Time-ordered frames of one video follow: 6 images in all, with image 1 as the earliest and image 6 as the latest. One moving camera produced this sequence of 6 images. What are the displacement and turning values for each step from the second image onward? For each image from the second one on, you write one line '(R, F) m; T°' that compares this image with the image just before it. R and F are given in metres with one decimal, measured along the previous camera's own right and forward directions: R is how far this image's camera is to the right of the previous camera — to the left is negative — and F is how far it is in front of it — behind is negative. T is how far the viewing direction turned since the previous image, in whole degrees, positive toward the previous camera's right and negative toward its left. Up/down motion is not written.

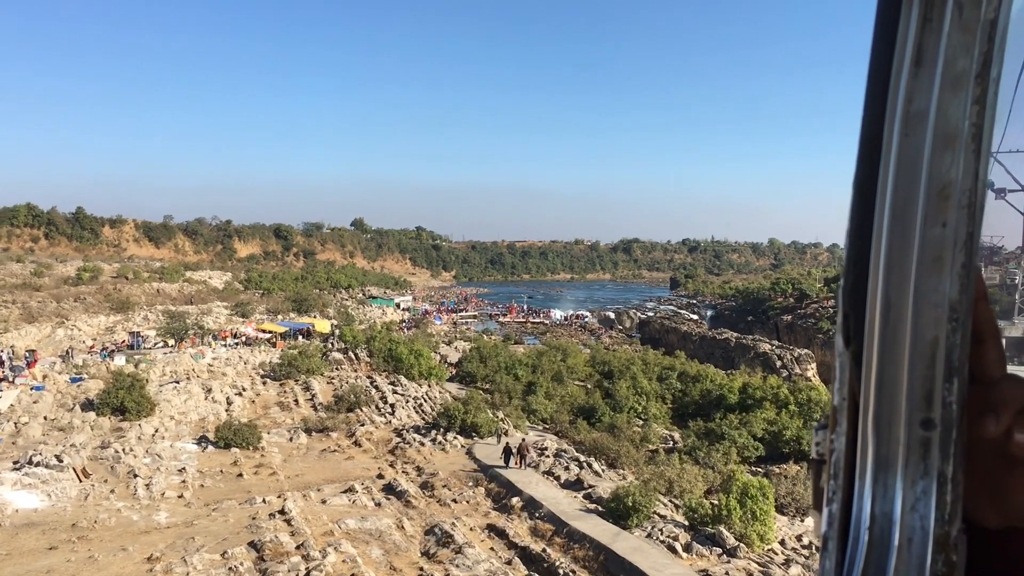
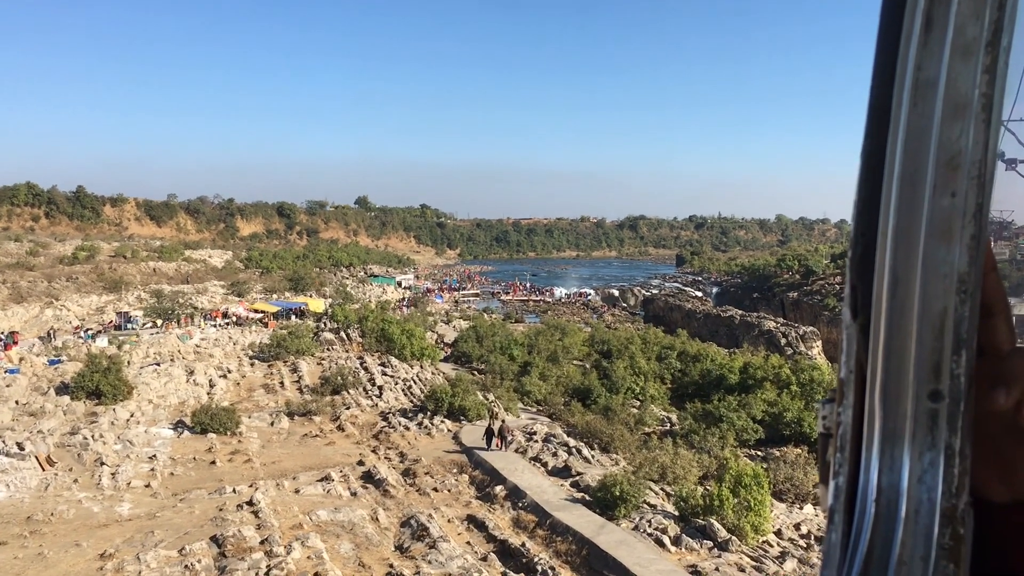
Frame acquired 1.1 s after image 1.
(+0.2, +0.5) m; 0°
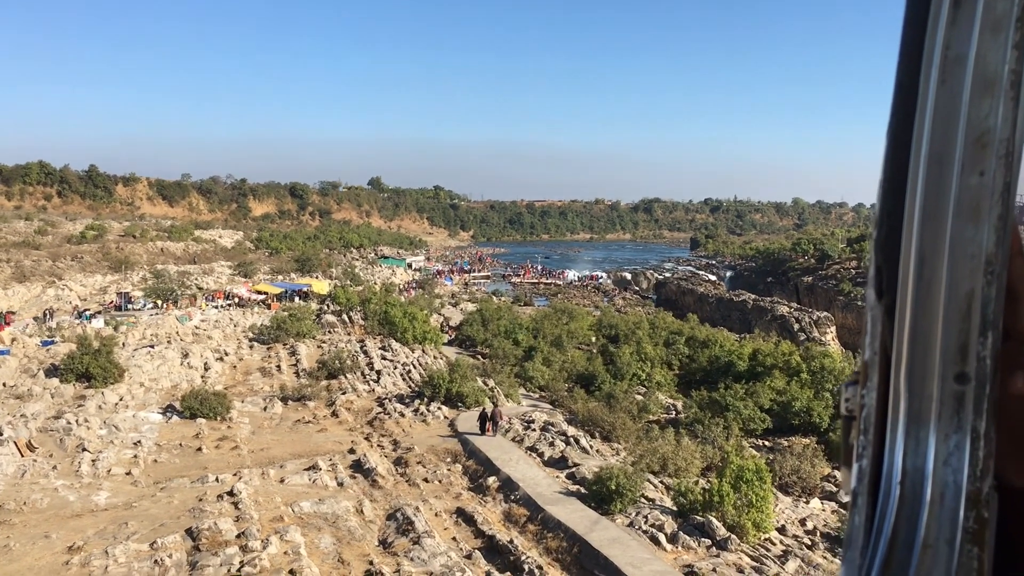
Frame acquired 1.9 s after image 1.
(+0.2, +0.4) m; -1°
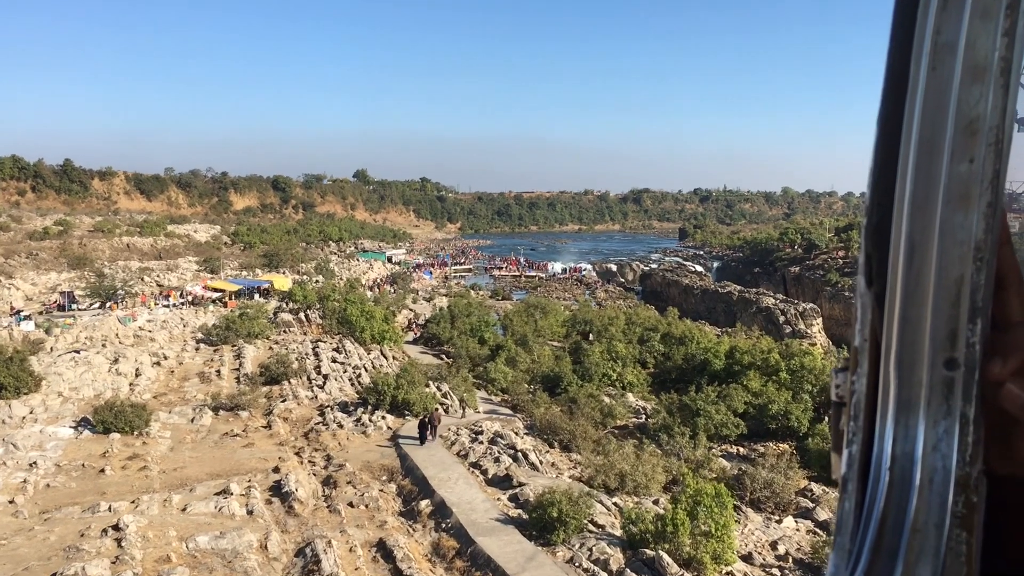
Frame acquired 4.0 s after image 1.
(+0.5, +0.9) m; 0°
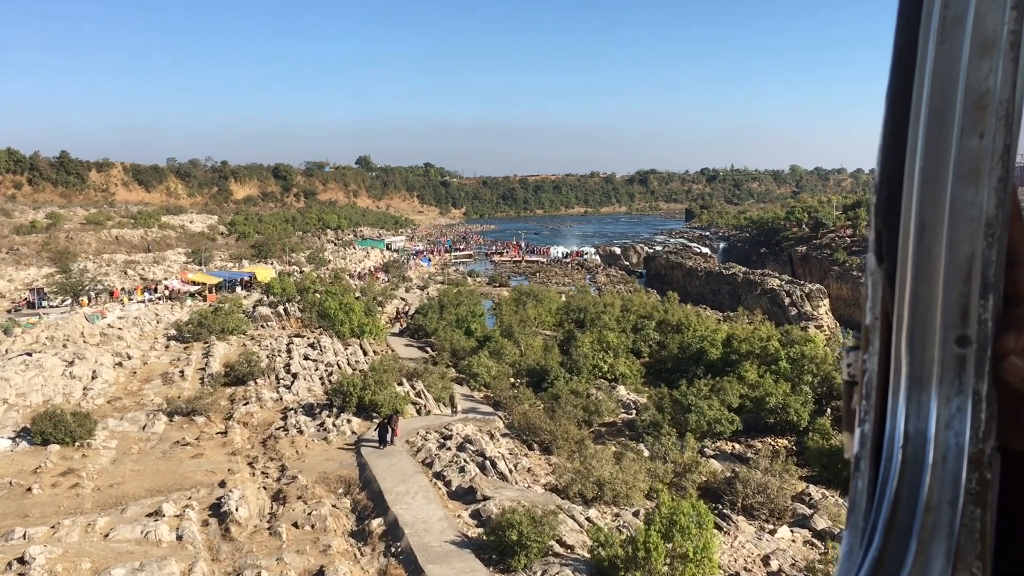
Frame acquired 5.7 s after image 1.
(+0.4, +0.8) m; -1°
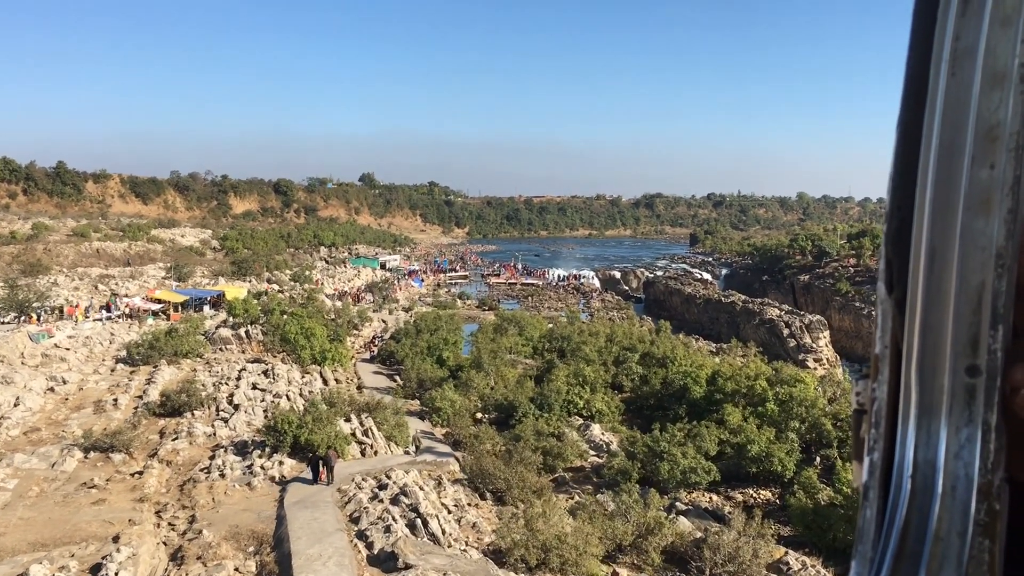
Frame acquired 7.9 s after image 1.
(+0.5, +0.9) m; 0°
